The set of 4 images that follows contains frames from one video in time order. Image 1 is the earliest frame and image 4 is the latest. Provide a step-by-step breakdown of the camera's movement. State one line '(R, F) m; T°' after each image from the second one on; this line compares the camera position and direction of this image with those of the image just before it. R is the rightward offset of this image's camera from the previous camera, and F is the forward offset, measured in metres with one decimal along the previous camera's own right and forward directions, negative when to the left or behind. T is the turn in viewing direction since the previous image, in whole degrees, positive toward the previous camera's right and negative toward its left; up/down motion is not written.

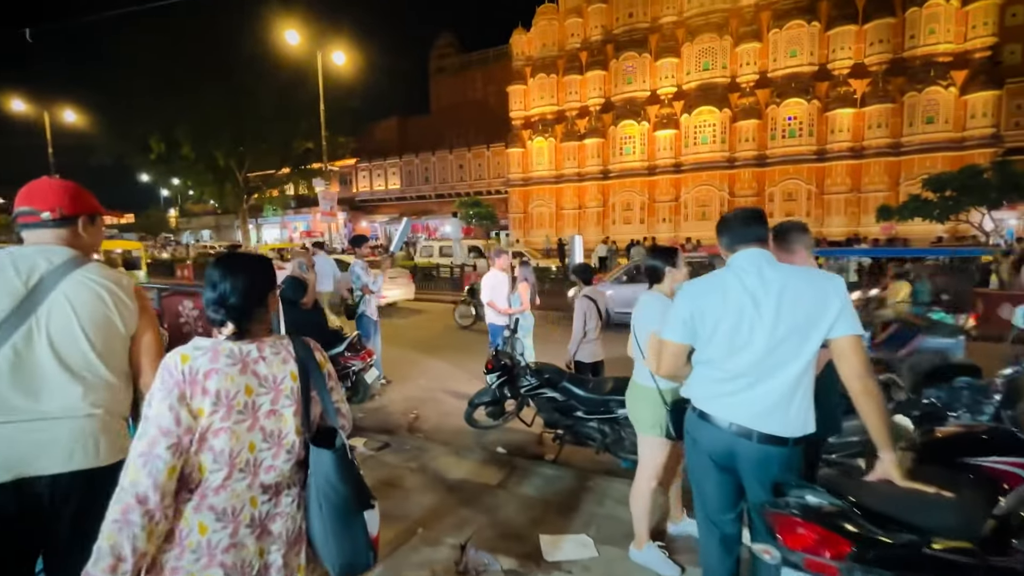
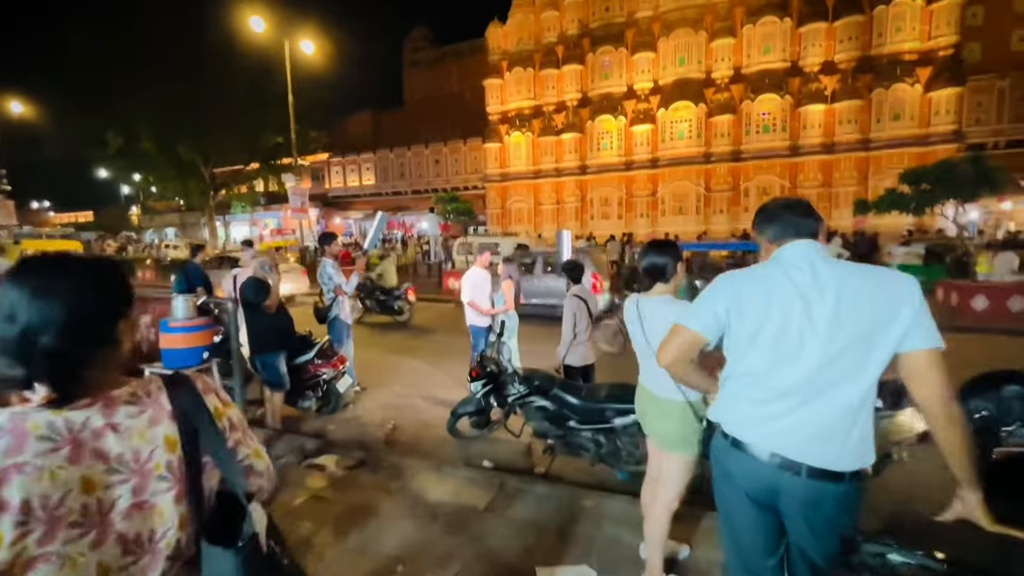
(-0.1, +1.0) m; +1°
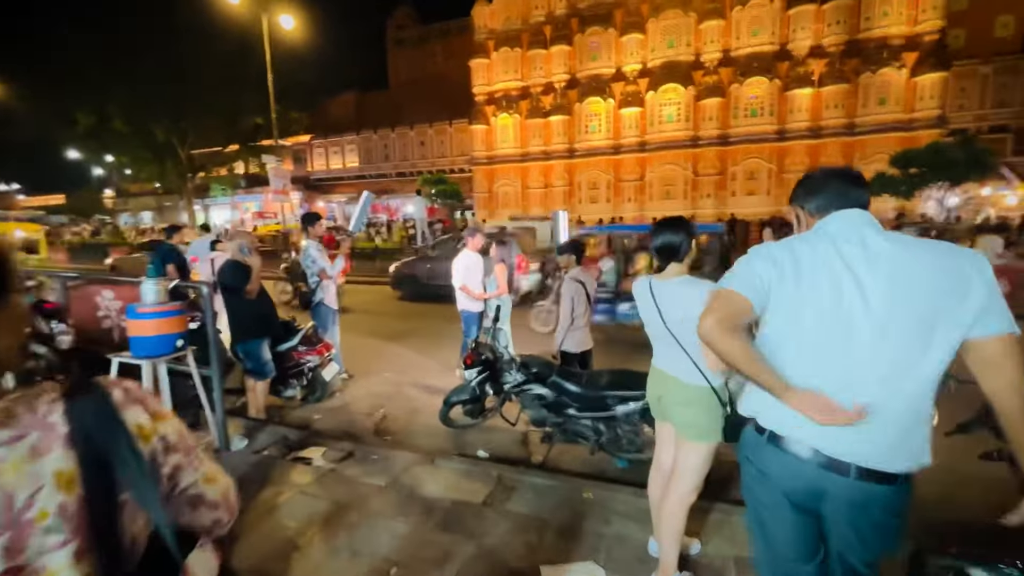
(-0.1, +0.6) m; +1°
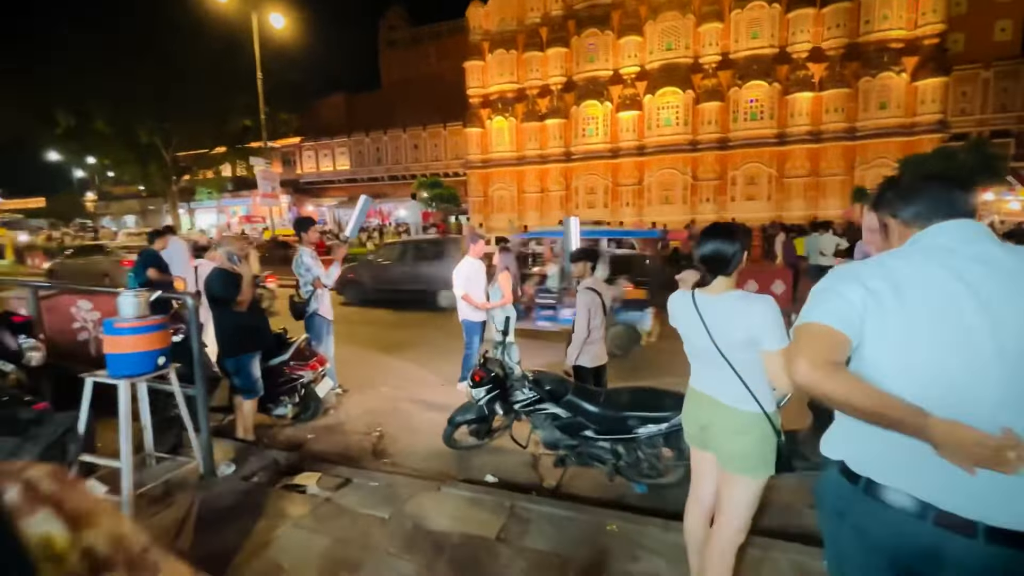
(-0.2, +0.8) m; +1°
